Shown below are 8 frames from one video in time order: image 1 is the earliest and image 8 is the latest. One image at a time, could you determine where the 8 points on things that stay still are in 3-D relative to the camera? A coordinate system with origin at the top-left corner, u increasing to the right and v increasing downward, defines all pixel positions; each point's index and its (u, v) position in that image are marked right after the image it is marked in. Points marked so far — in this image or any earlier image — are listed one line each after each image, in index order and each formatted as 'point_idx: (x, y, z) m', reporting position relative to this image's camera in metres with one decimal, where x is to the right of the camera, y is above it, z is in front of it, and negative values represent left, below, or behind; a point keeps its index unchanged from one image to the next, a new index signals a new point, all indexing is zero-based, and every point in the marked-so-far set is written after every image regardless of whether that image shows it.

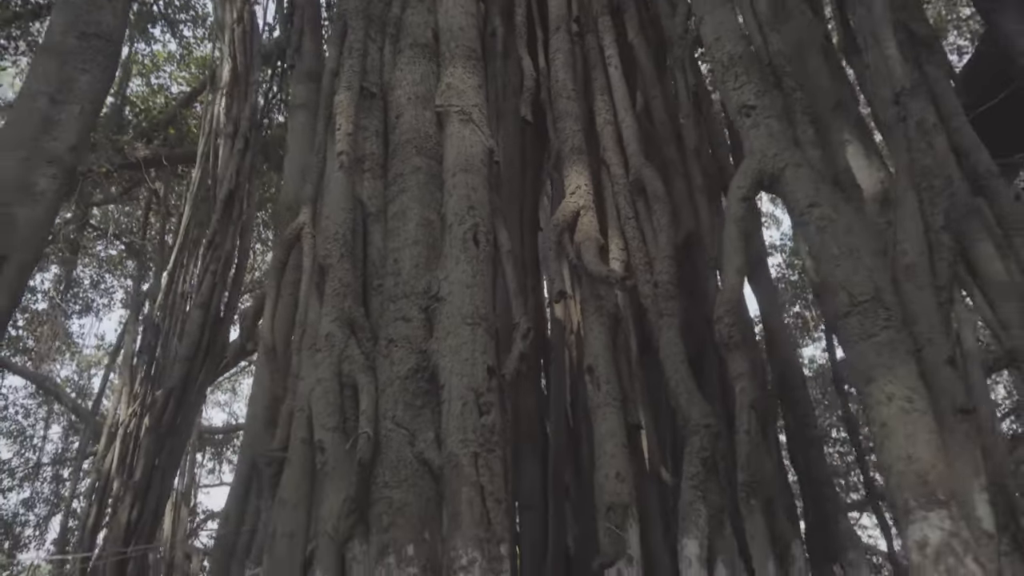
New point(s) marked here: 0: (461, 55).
0: (-0.1, +0.5, +1.7) m
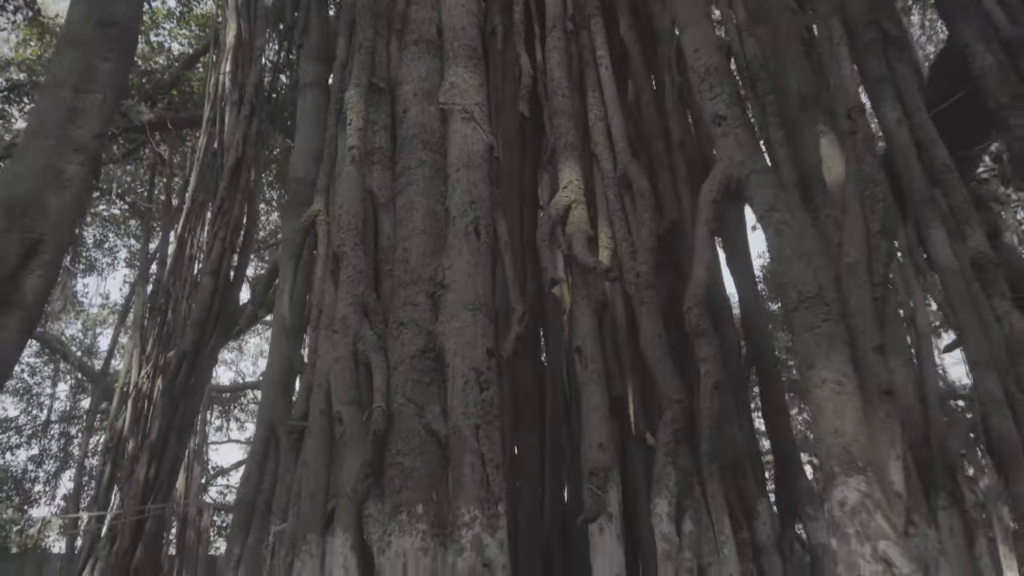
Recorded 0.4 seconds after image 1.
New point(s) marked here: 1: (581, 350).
0: (-0.1, +0.5, +1.8) m
1: (+0.1, -0.1, +1.5) m
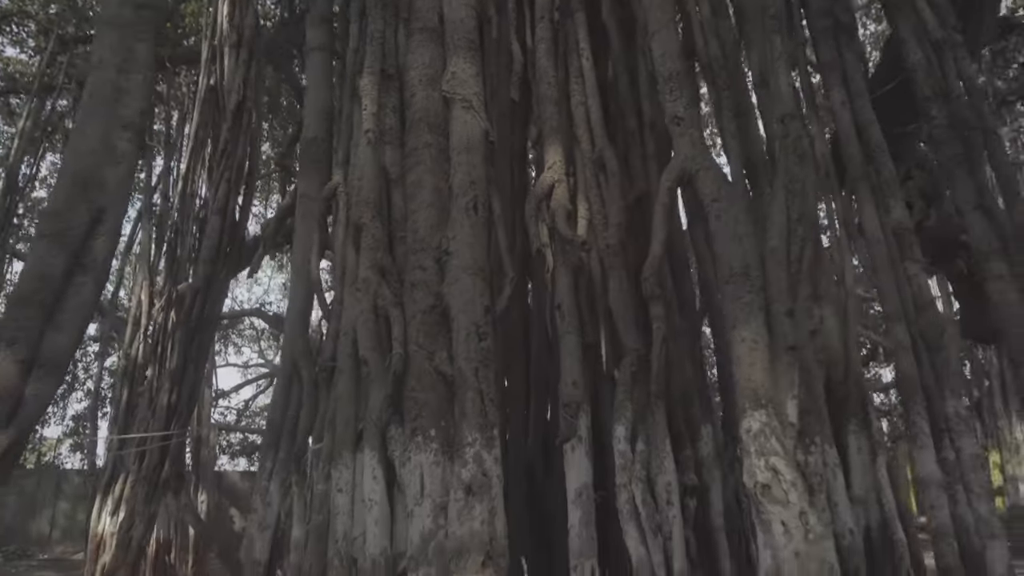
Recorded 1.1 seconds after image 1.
0: (-0.1, +0.6, +2.1) m
1: (+0.1, 0.0, +1.8) m
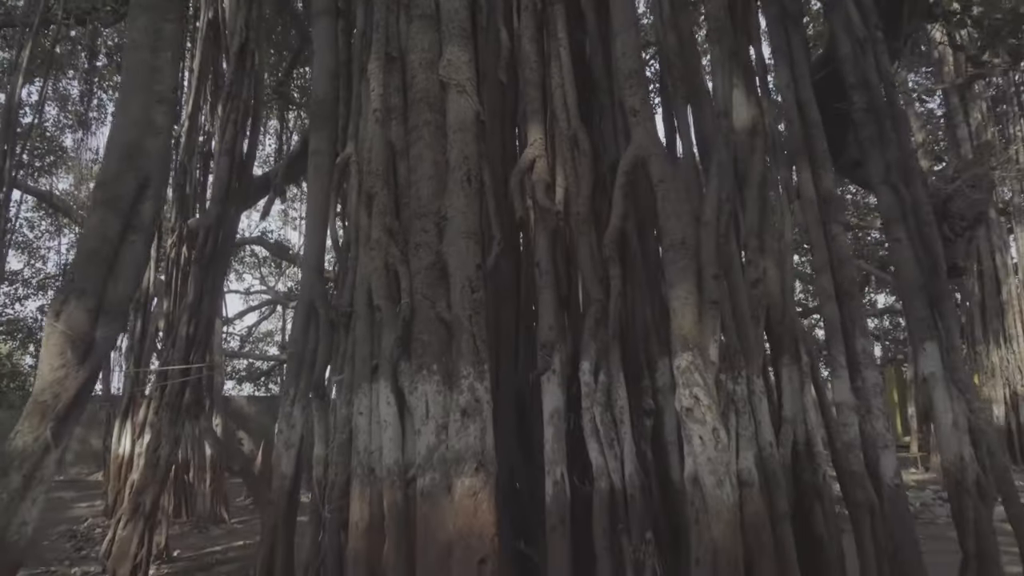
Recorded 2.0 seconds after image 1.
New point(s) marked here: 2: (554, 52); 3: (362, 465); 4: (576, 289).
0: (-0.2, +0.8, +2.4) m
1: (+0.1, +0.1, +2.2) m
2: (+0.1, +0.7, +2.5) m
3: (-0.4, -0.5, +2.1) m
4: (+0.2, 0.0, +2.2) m
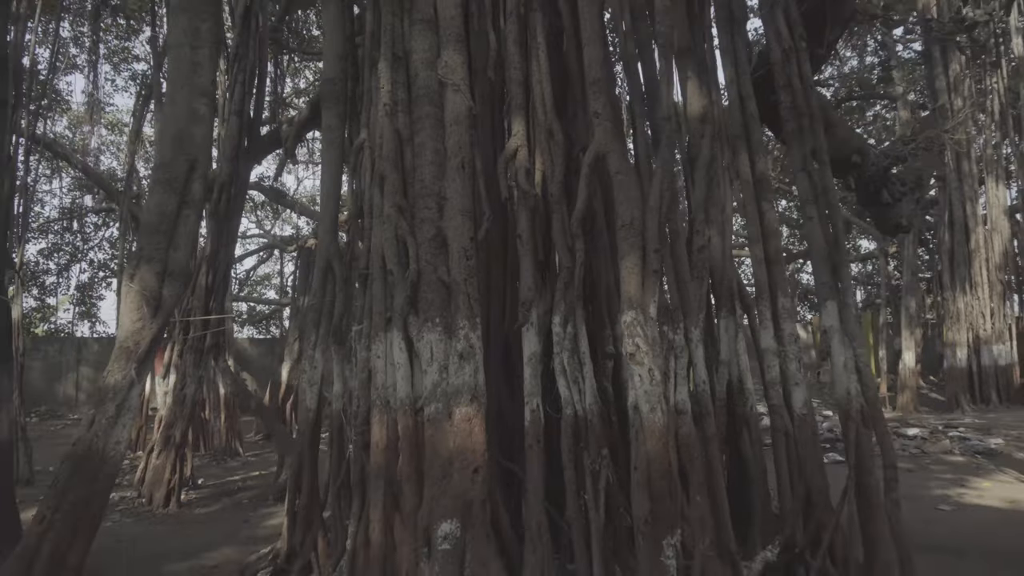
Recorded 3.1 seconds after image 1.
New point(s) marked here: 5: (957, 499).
0: (-0.2, +0.9, +2.9) m
1: (0.0, +0.2, +2.7) m
2: (+0.1, +0.9, +2.9) m
3: (-0.4, -0.4, +2.7) m
4: (+0.1, +0.1, +2.7) m
5: (+2.9, -1.4, +5.2) m
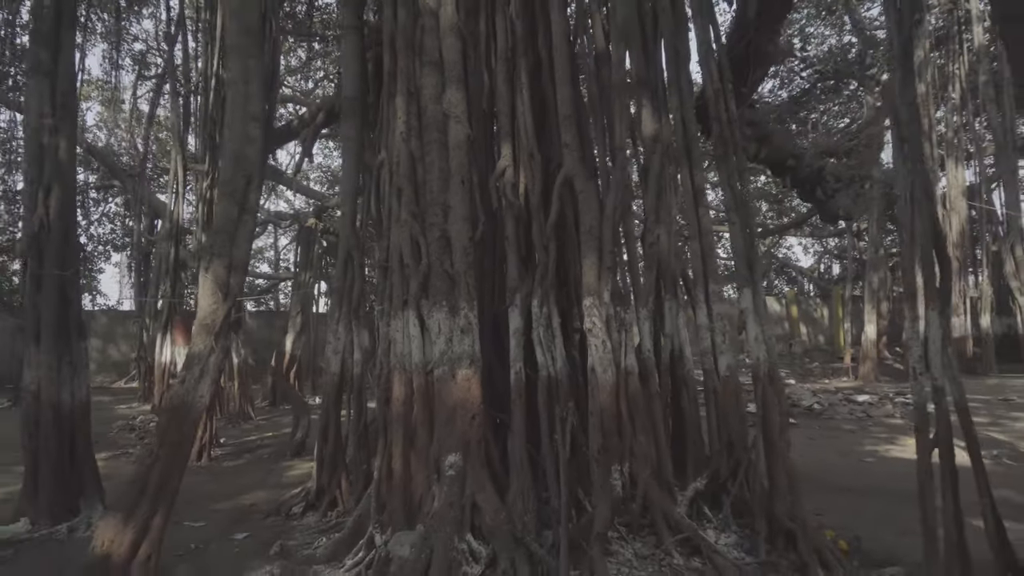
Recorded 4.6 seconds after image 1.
0: (-0.3, +1.0, +3.6) m
1: (0.0, +0.2, +3.5) m
2: (0.0, +0.9, +3.7) m
3: (-0.5, -0.3, +3.5) m
4: (+0.1, +0.2, +3.5) m
5: (+2.8, -1.3, +6.0) m
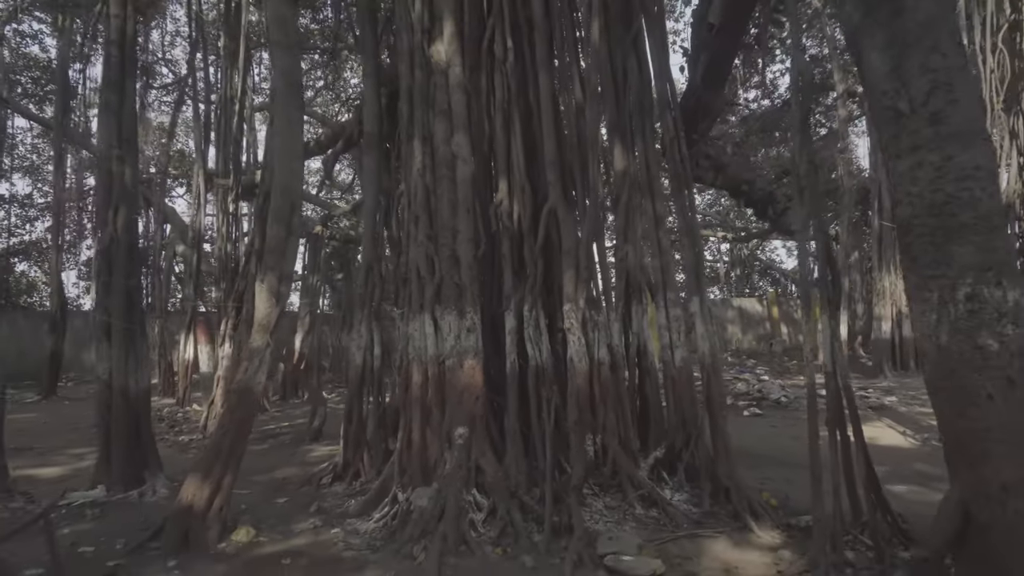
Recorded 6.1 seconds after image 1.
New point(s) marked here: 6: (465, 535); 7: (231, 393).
0: (-0.3, +0.9, +4.4) m
1: (0.0, +0.2, +4.3) m
2: (0.0, +0.9, +4.5) m
3: (-0.5, -0.4, +4.3) m
4: (+0.1, +0.1, +4.4) m
5: (+2.8, -1.3, +6.9) m
6: (-0.2, -1.1, +3.7) m
7: (-1.5, -0.5, +4.1) m
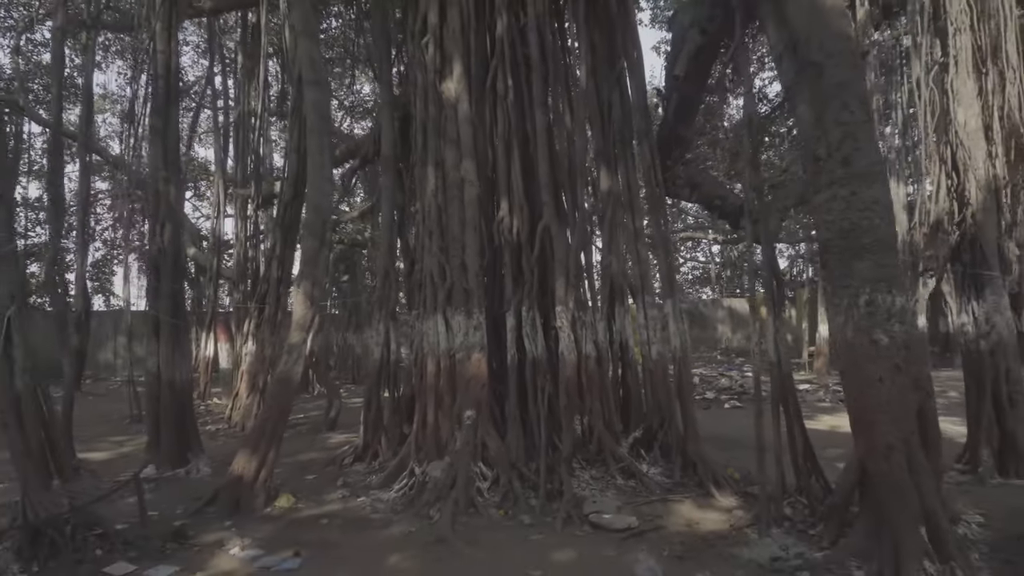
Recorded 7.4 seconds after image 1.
0: (-0.3, +0.9, +5.2) m
1: (0.0, +0.2, +5.0) m
2: (0.0, +0.8, +5.2) m
3: (-0.5, -0.4, +5.0) m
4: (+0.1, +0.1, +5.1) m
5: (+2.8, -1.3, +7.6) m
6: (-0.2, -1.2, +4.4) m
7: (-1.5, -0.6, +4.8) m
